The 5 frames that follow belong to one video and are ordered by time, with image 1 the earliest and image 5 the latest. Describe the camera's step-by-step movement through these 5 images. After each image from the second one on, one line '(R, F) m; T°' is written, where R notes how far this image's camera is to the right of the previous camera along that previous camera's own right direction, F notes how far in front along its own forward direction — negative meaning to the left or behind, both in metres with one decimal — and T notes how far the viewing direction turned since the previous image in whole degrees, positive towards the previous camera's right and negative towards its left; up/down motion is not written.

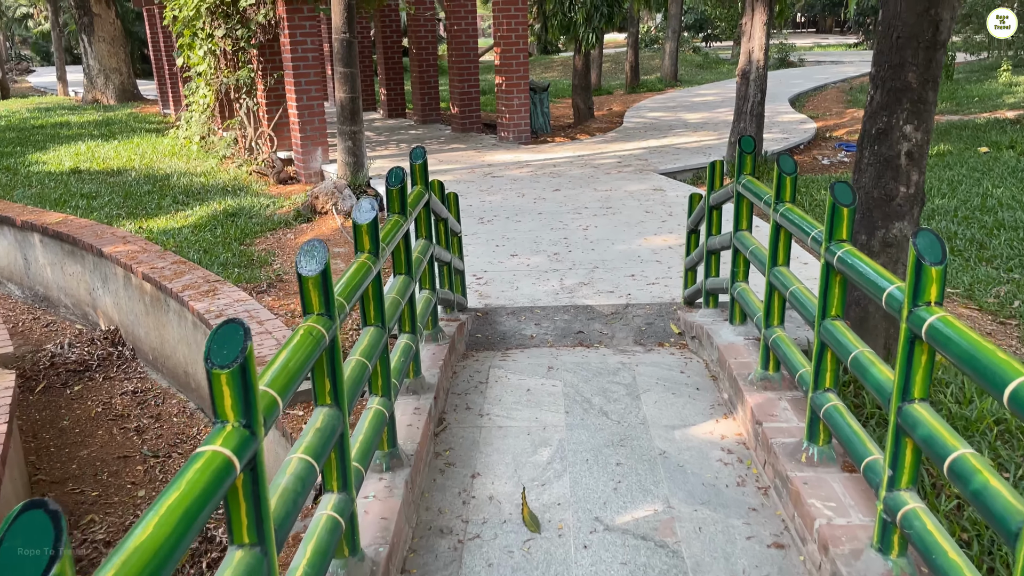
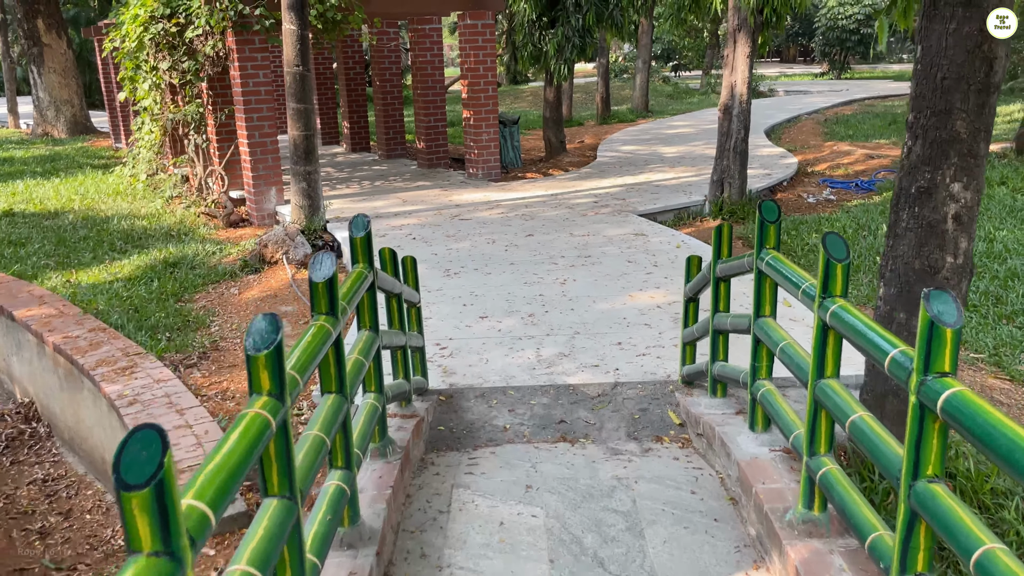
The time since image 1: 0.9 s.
(0.0, +0.7) m; +2°
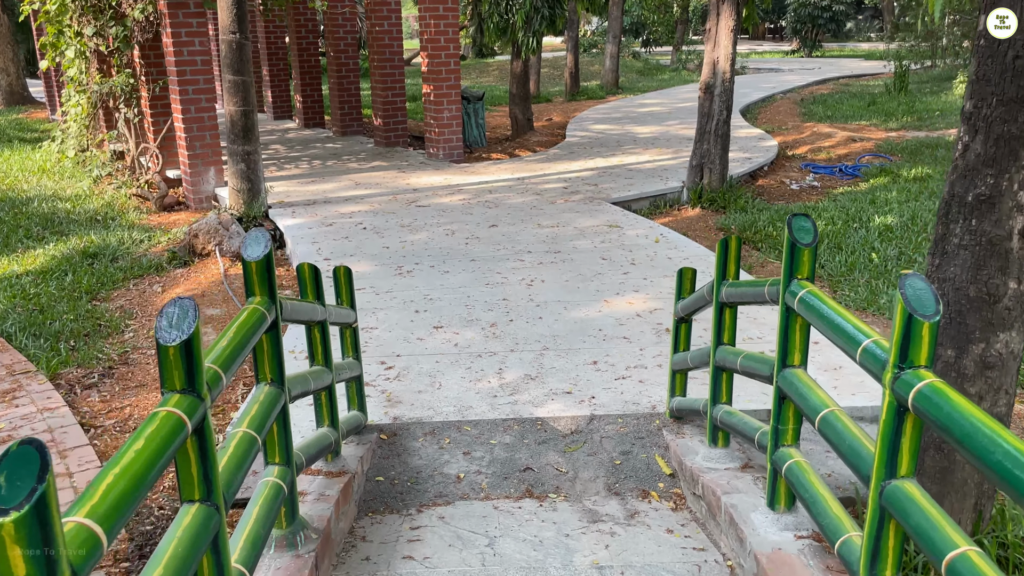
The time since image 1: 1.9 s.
(0.0, +0.6) m; +2°
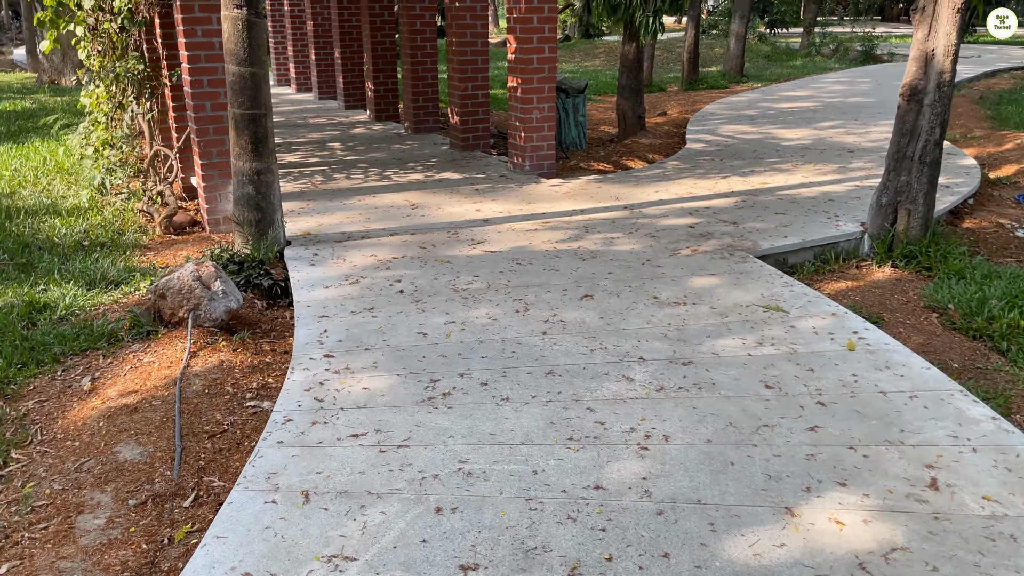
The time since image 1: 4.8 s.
(0.0, +2.1) m; -7°
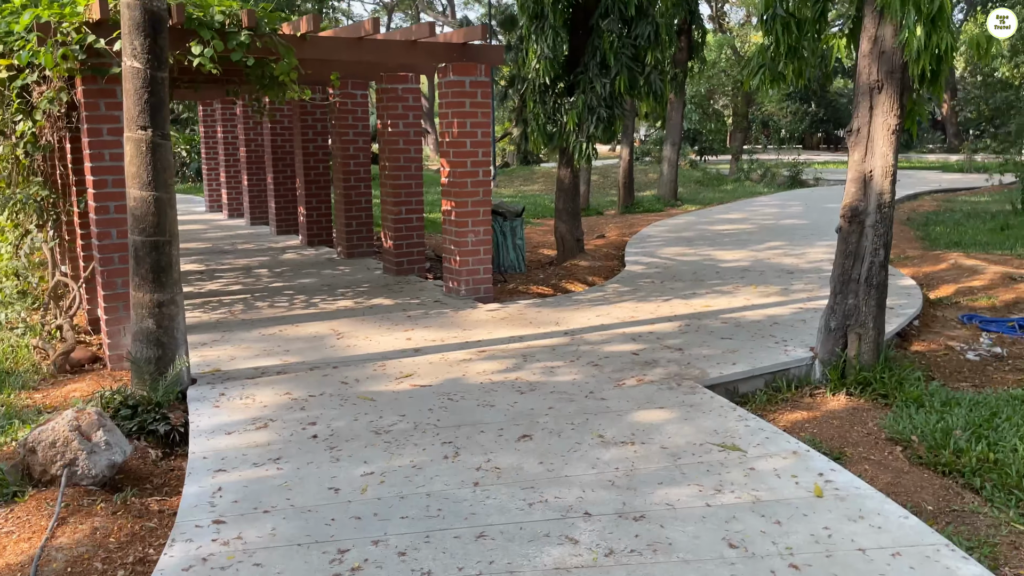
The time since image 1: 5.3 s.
(+0.1, +0.4) m; +4°
